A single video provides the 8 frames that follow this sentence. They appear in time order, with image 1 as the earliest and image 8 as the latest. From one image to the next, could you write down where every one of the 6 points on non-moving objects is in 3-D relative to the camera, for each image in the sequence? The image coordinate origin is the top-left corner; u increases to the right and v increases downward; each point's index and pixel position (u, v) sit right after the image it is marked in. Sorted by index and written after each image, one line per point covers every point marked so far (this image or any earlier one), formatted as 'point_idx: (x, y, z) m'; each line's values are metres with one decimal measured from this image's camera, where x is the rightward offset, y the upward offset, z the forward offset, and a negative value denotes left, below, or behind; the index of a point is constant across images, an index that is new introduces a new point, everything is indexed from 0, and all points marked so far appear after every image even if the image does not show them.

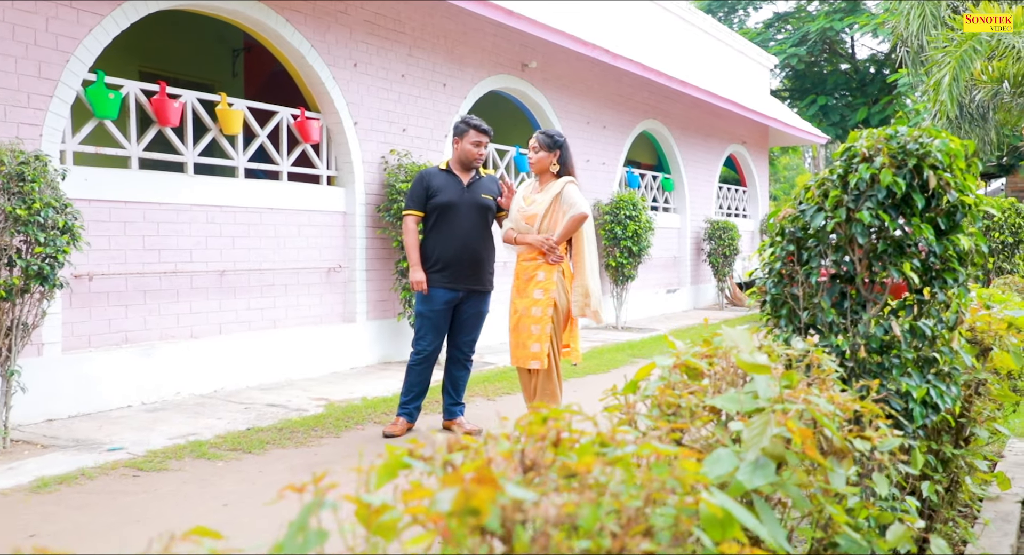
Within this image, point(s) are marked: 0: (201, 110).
0: (-2.3, +1.2, +6.4) m
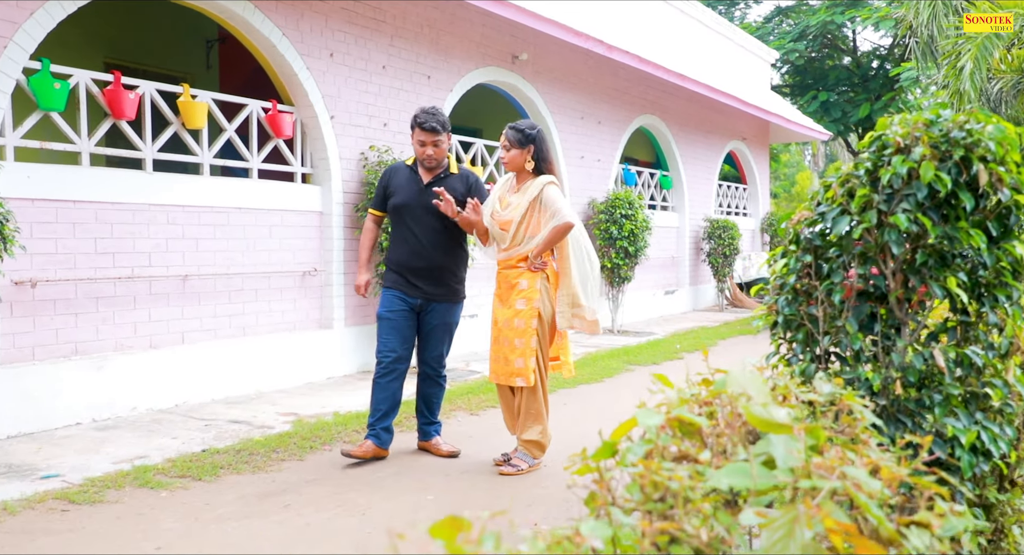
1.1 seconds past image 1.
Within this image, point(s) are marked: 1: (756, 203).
0: (-2.4, +1.2, +5.9) m
1: (+4.5, +1.4, +16.0) m
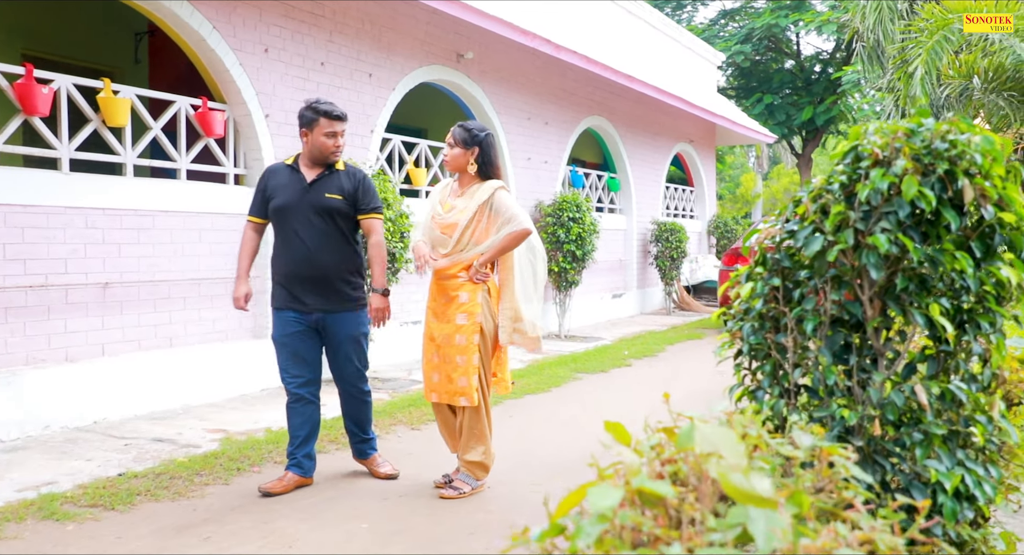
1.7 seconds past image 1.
0: (-2.8, +1.2, +5.5) m
1: (+3.6, +1.4, +16.0) m
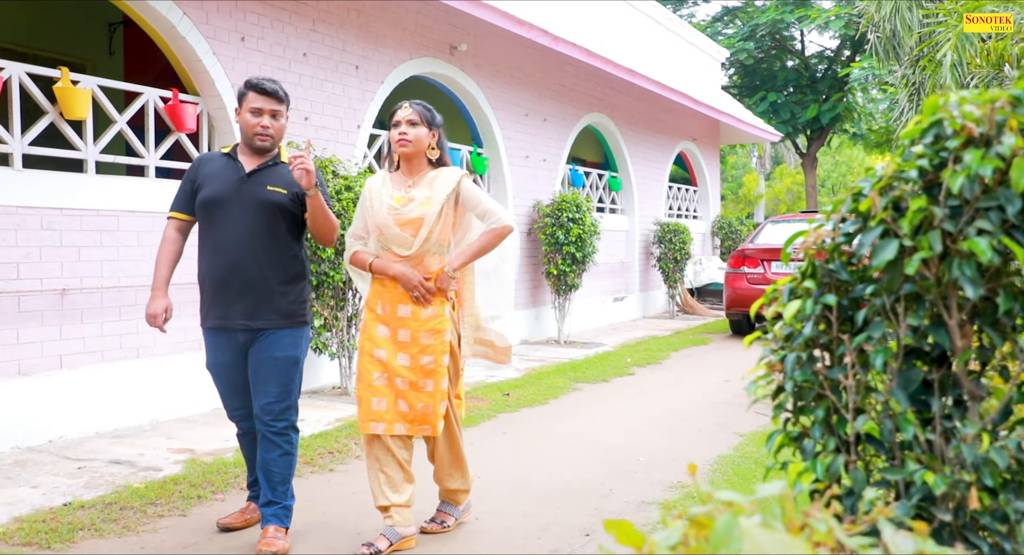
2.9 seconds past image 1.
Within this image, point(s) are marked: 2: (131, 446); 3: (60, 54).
0: (-2.8, +1.1, +5.1) m
1: (+3.5, +1.3, +15.5) m
2: (-2.2, -1.0, +5.0) m
3: (-4.0, +2.0, +7.6) m
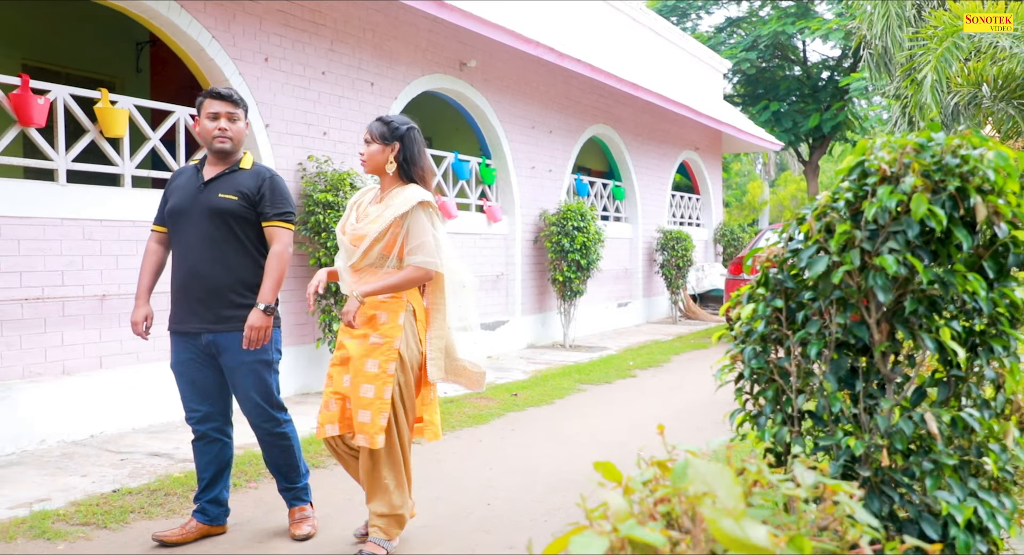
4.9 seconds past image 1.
0: (-2.8, +1.1, +5.5) m
1: (+3.6, +1.2, +15.9) m
2: (-2.1, -1.0, +5.4) m
3: (-3.9, +1.9, +8.0) m
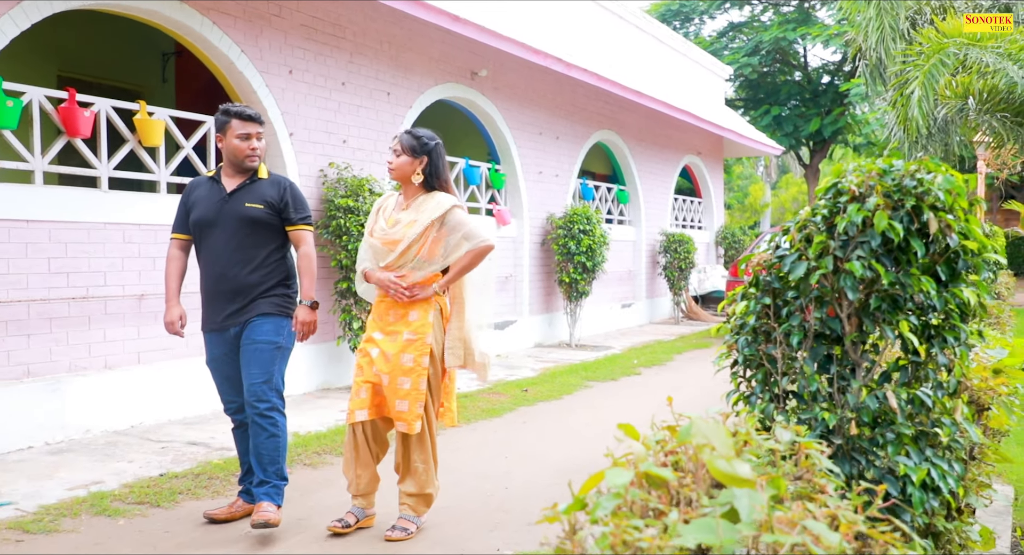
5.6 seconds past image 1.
0: (-2.7, +1.1, +5.8) m
1: (+3.8, +1.2, +16.2) m
2: (-2.1, -1.0, +5.7) m
3: (-3.8, +1.9, +8.3) m
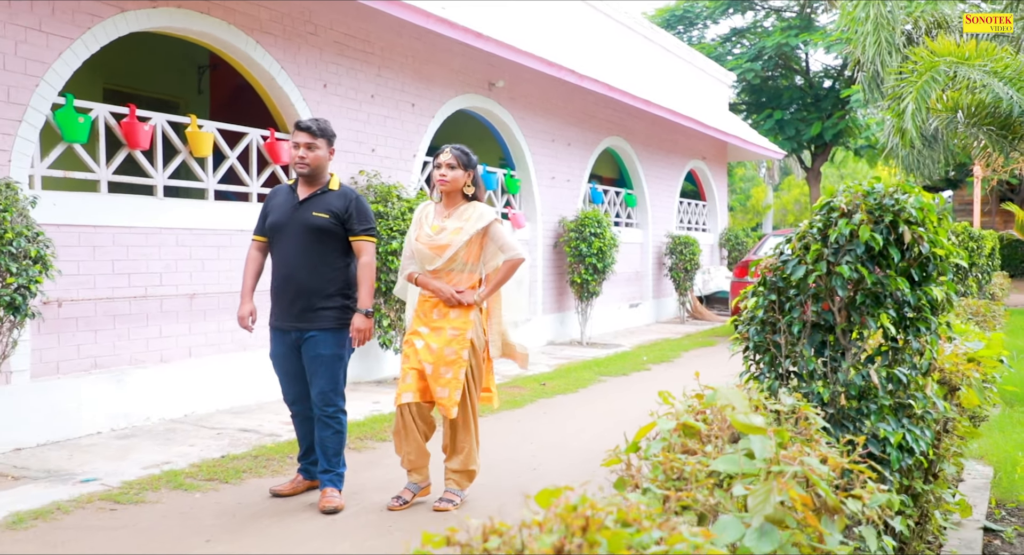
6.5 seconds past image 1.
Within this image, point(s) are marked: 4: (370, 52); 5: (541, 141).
0: (-2.5, +1.1, +6.3) m
1: (+4.0, +1.1, +16.7) m
2: (-1.9, -1.0, +6.2) m
3: (-3.6, +1.9, +8.8) m
4: (-1.3, +2.1, +8.1) m
5: (+0.4, +1.7, +10.9) m
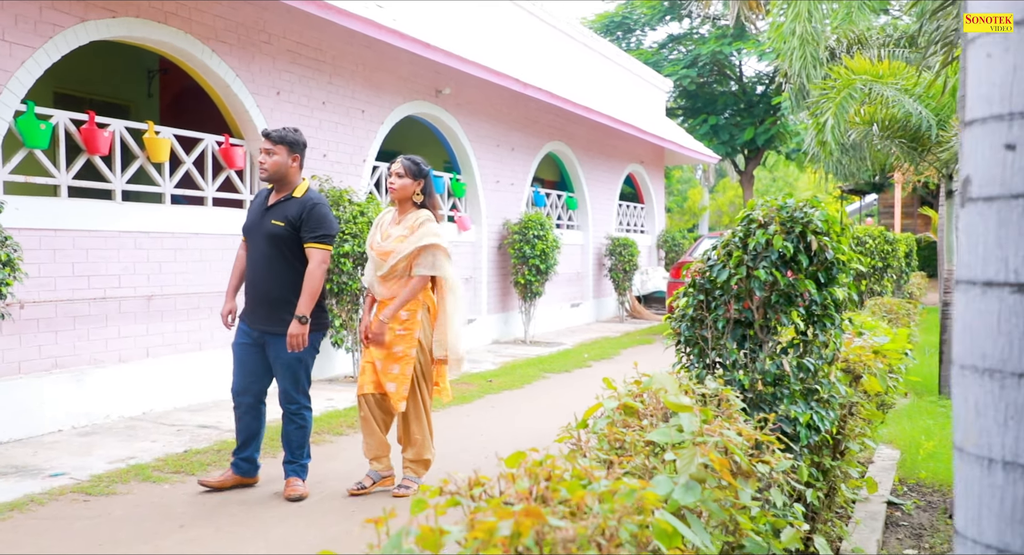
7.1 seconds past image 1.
0: (-2.9, +1.1, +6.5) m
1: (+2.8, +1.1, +17.3) m
2: (-2.3, -1.0, +6.4) m
3: (-4.2, +1.9, +8.9) m
4: (-1.8, +2.1, +8.3) m
5: (-0.3, +1.7, +11.2) m
